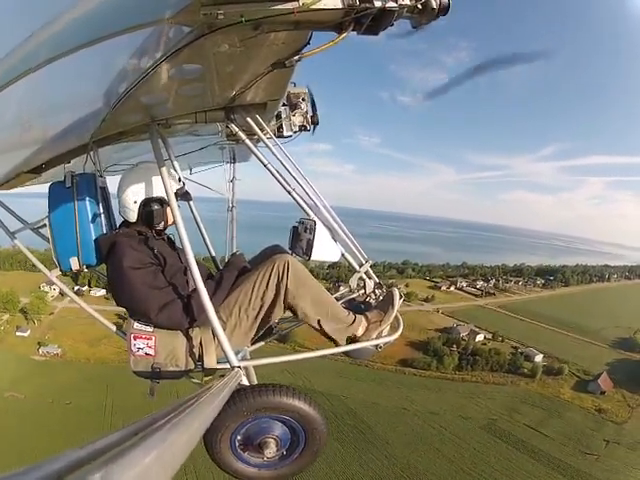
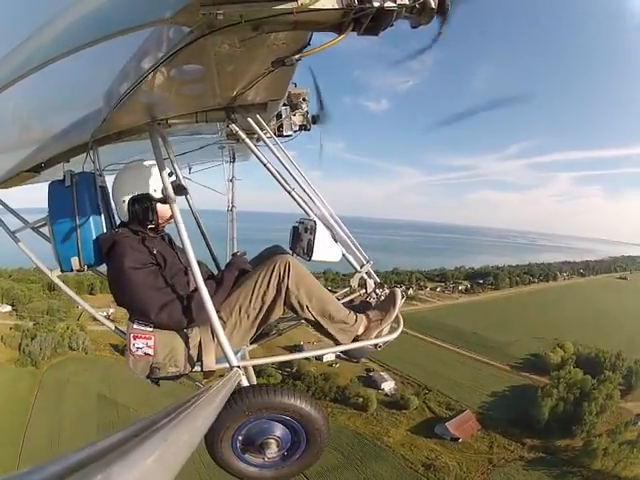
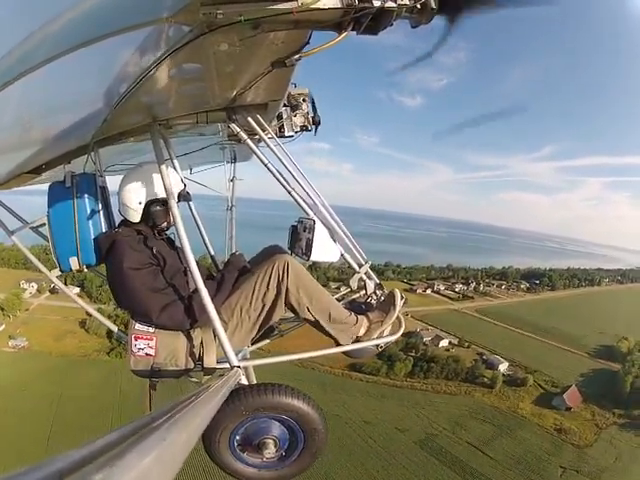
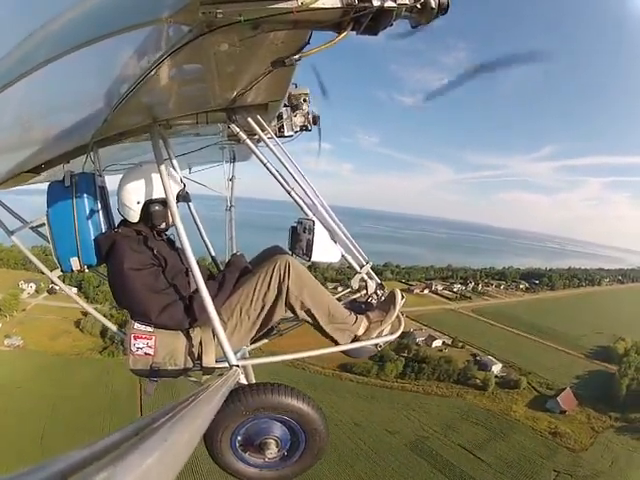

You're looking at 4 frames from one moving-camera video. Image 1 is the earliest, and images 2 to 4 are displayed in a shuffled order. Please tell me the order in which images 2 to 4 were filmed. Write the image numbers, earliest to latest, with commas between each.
3, 4, 2
